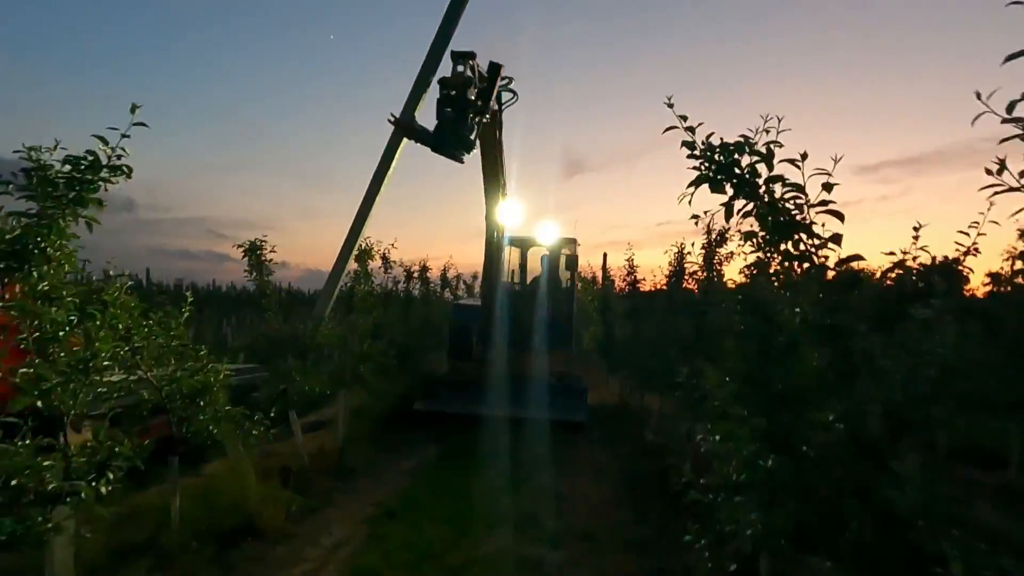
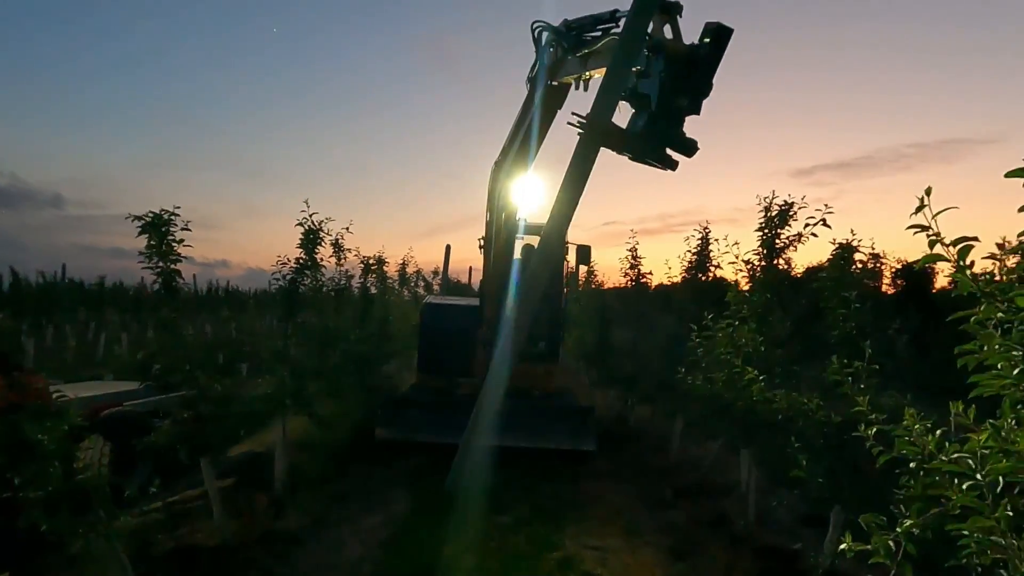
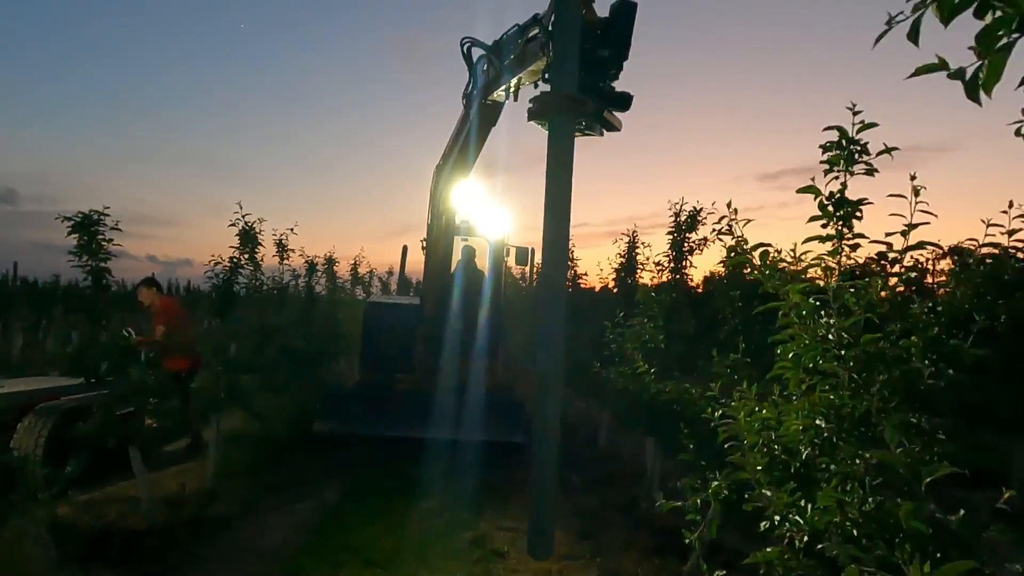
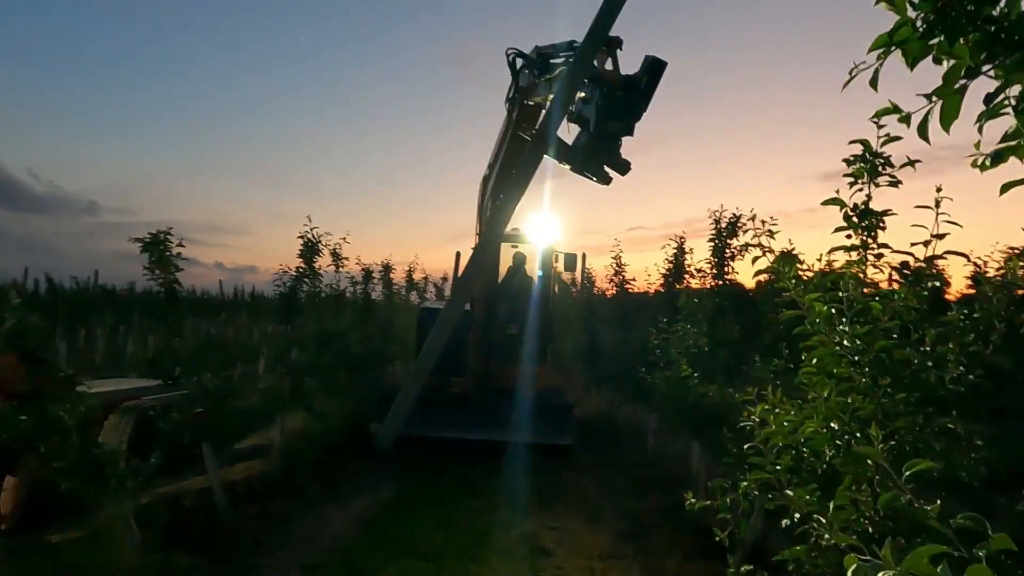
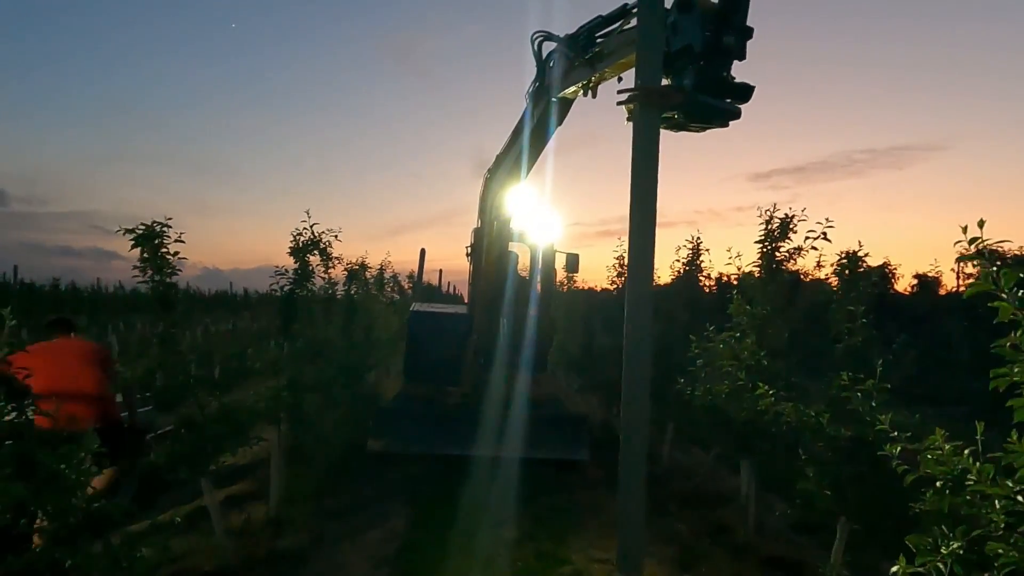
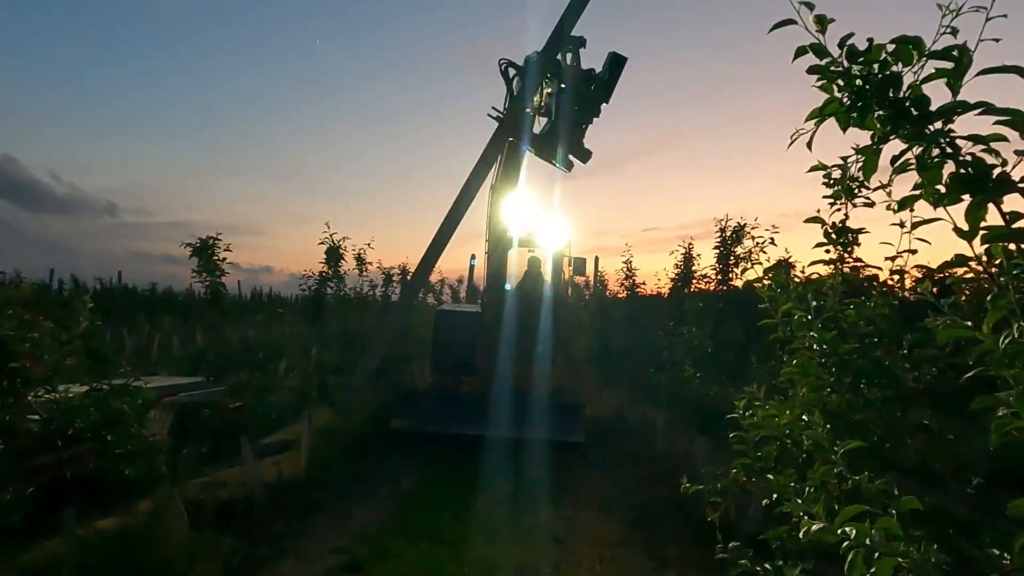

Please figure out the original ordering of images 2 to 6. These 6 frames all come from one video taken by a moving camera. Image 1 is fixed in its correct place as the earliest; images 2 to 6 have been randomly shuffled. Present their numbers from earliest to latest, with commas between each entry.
6, 4, 2, 5, 3
